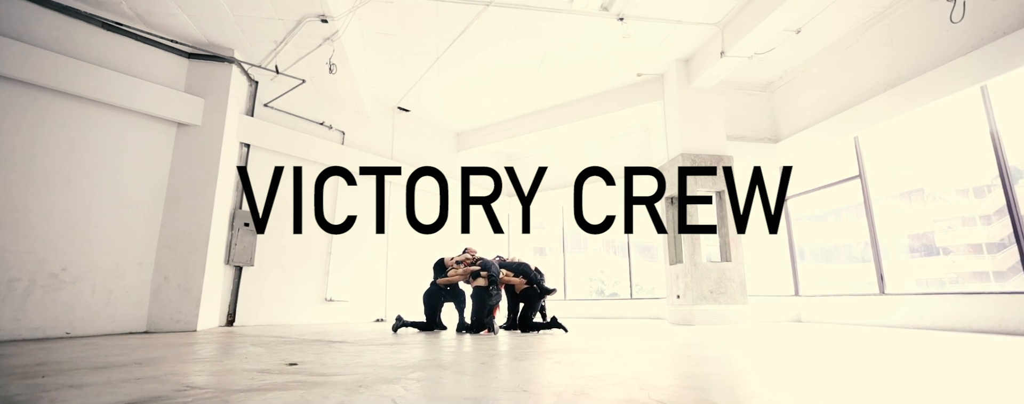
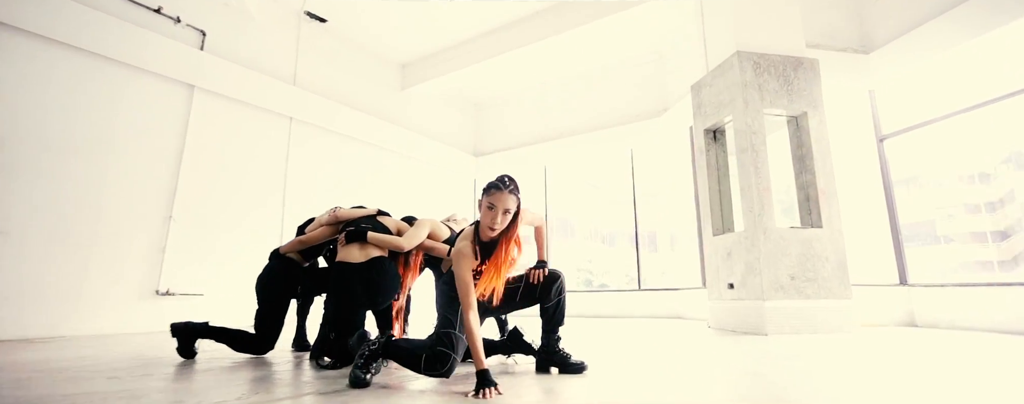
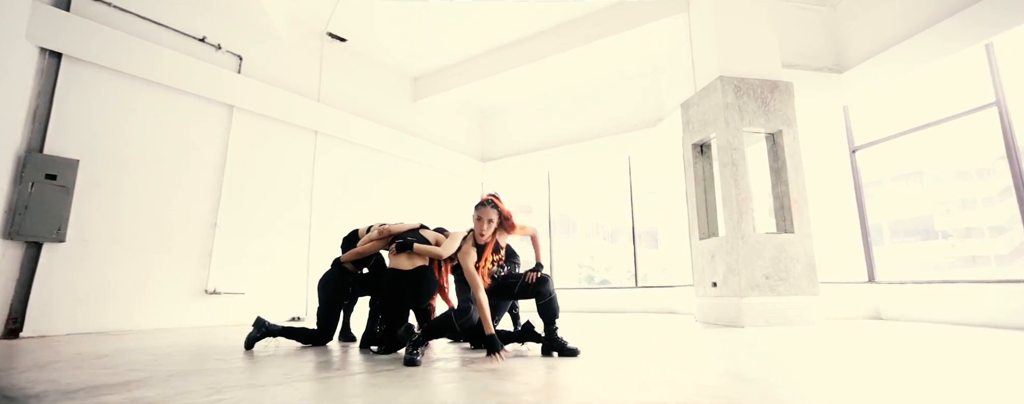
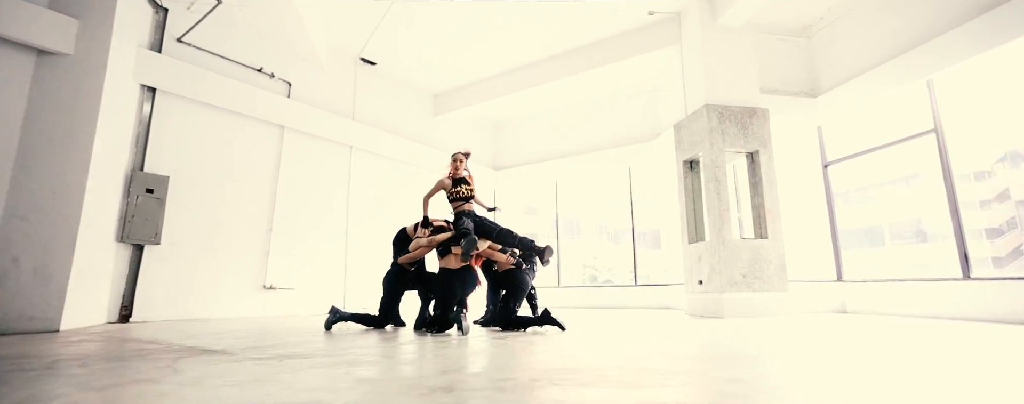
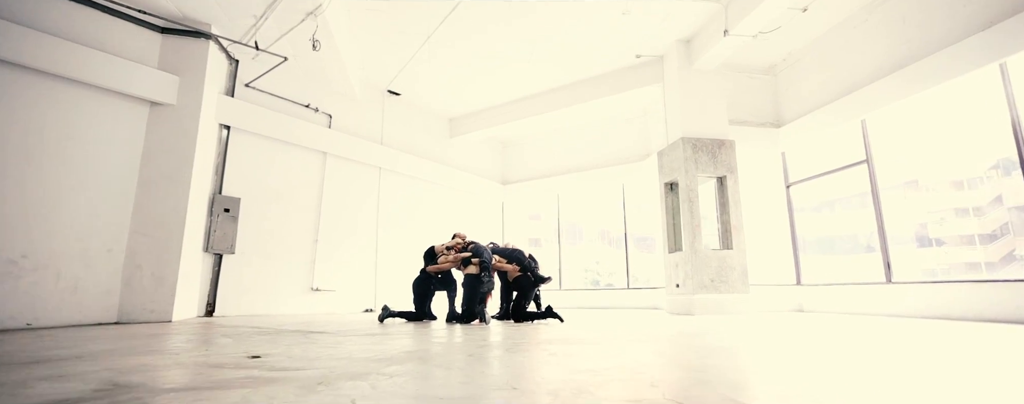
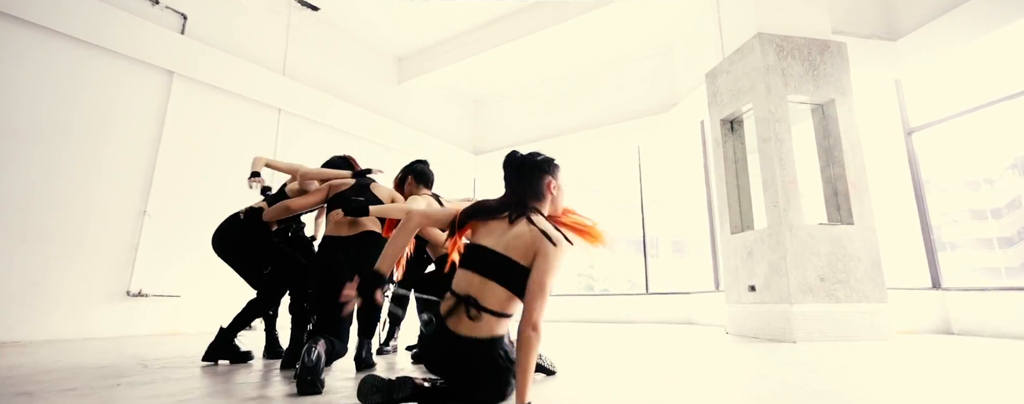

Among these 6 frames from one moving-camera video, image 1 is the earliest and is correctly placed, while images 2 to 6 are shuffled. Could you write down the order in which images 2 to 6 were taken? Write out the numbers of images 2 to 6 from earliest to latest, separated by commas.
5, 4, 3, 2, 6
